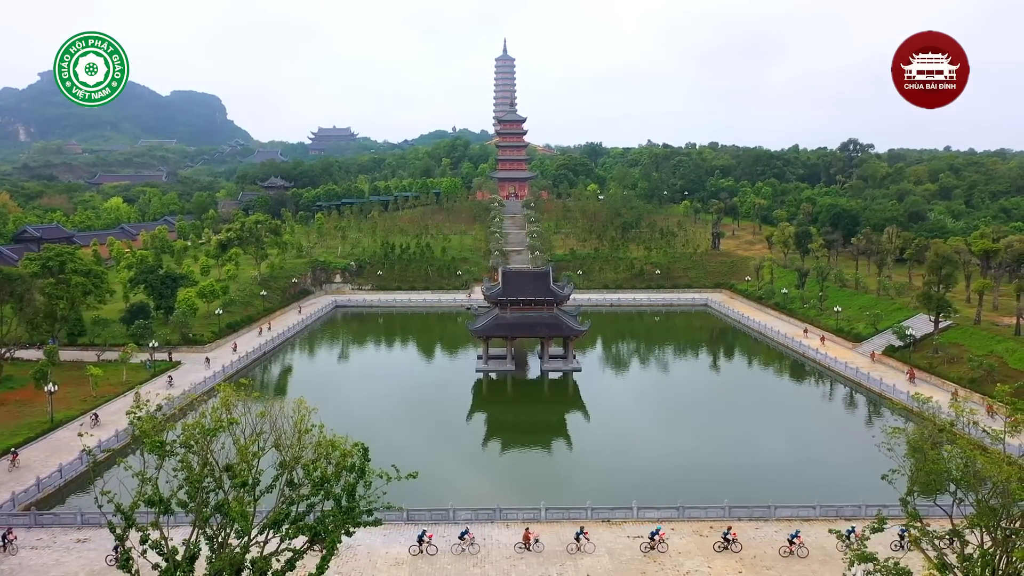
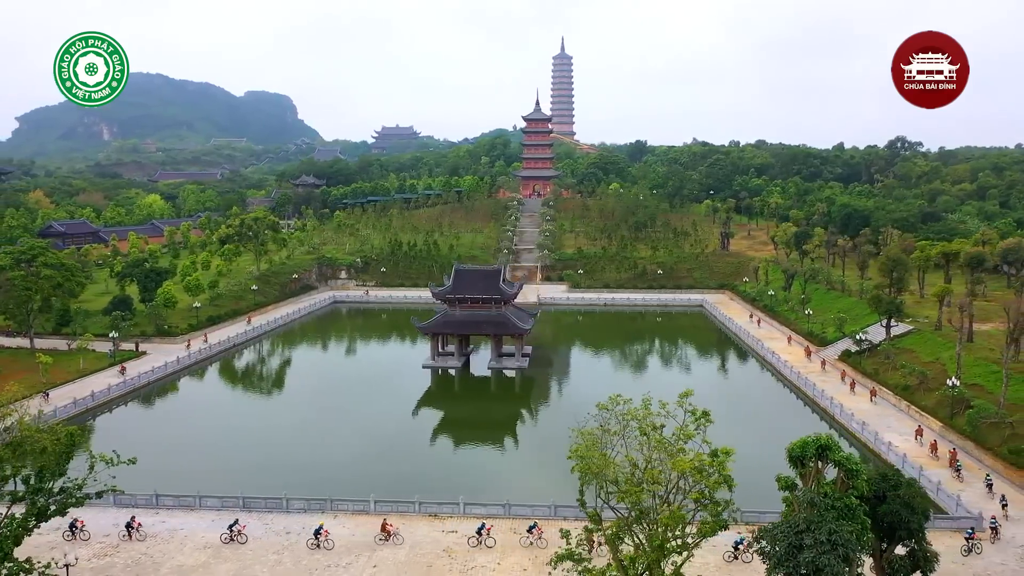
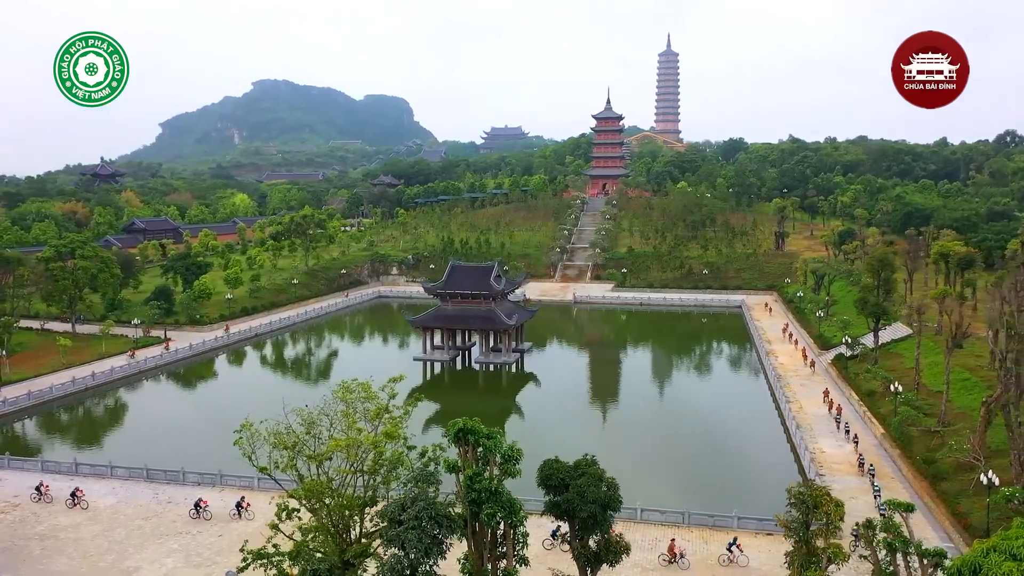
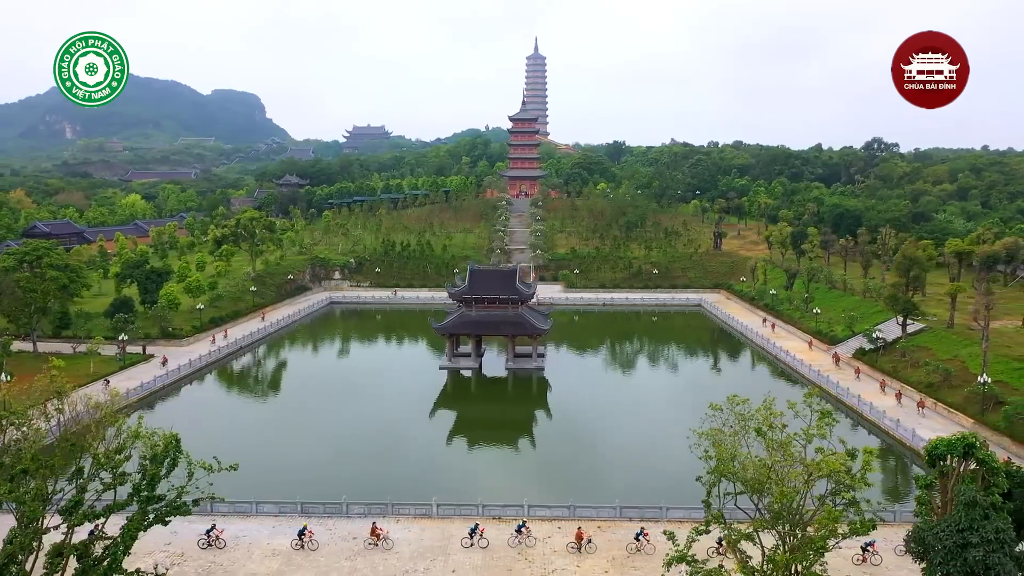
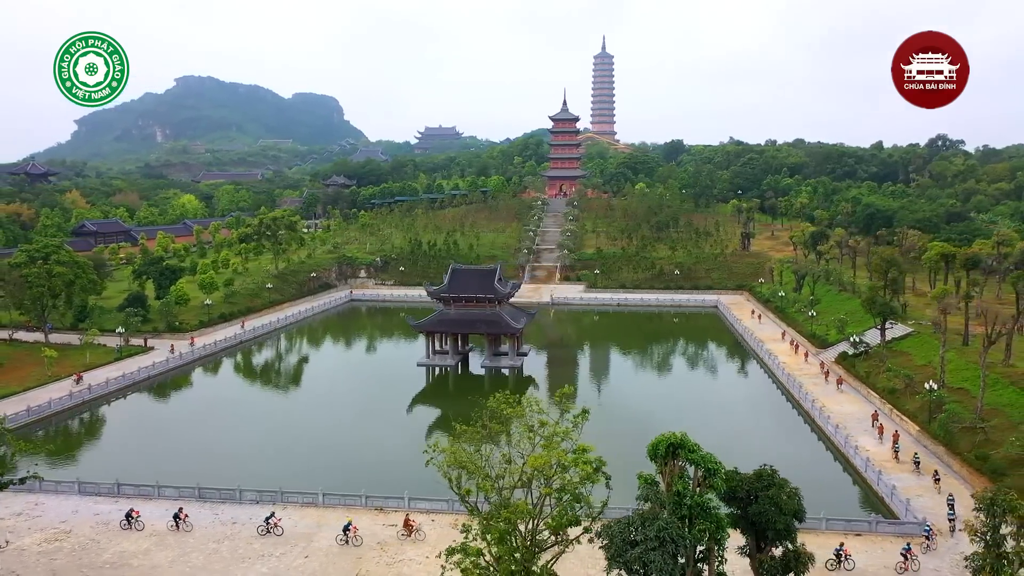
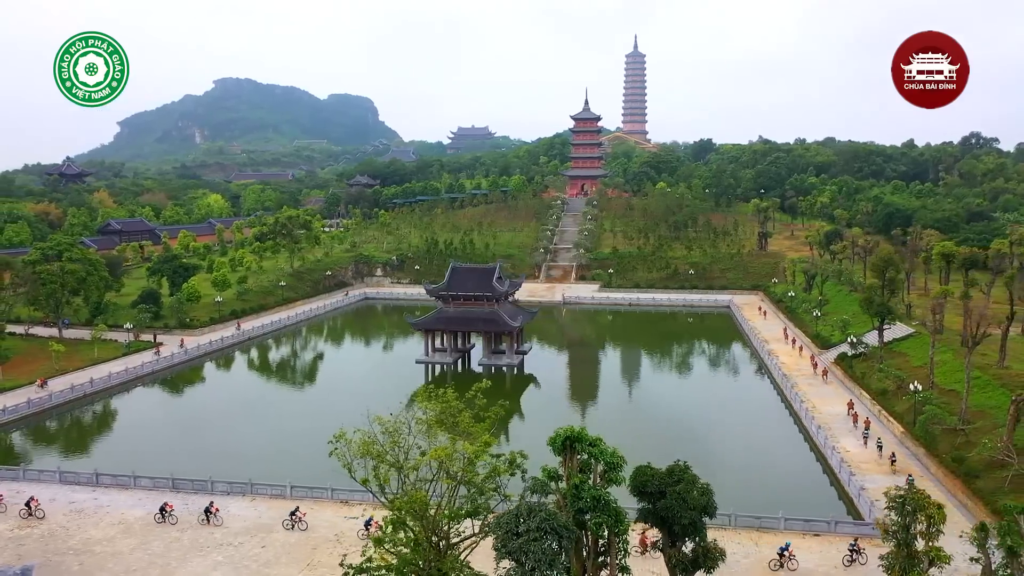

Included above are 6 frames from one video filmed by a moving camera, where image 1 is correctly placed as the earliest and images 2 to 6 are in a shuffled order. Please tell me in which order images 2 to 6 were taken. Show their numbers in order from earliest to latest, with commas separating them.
4, 2, 5, 6, 3
